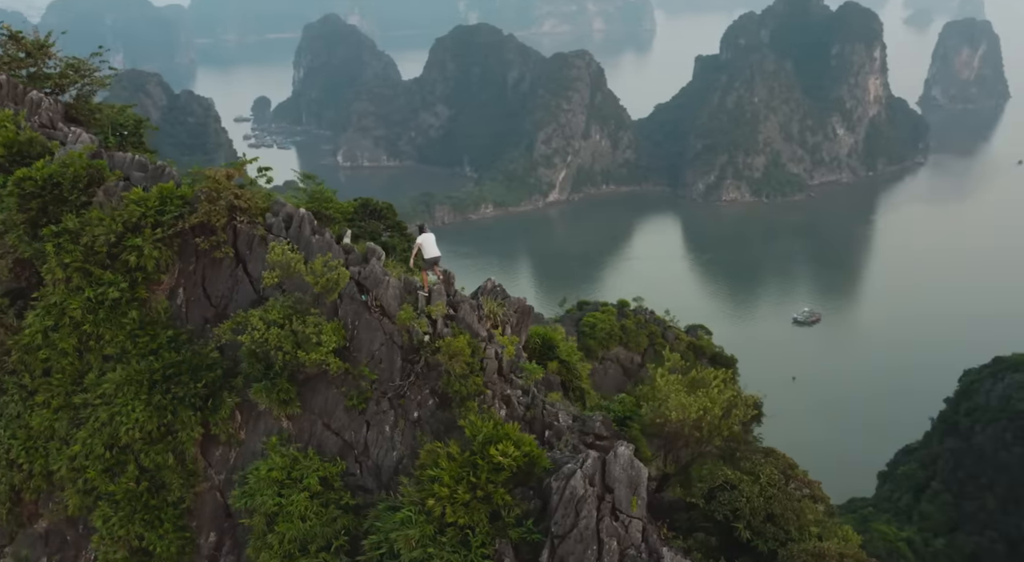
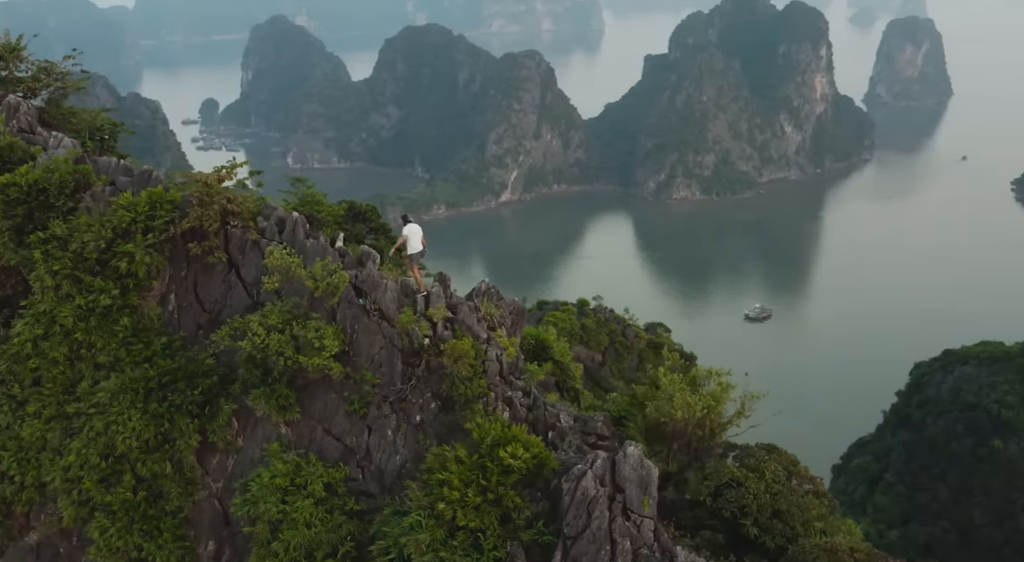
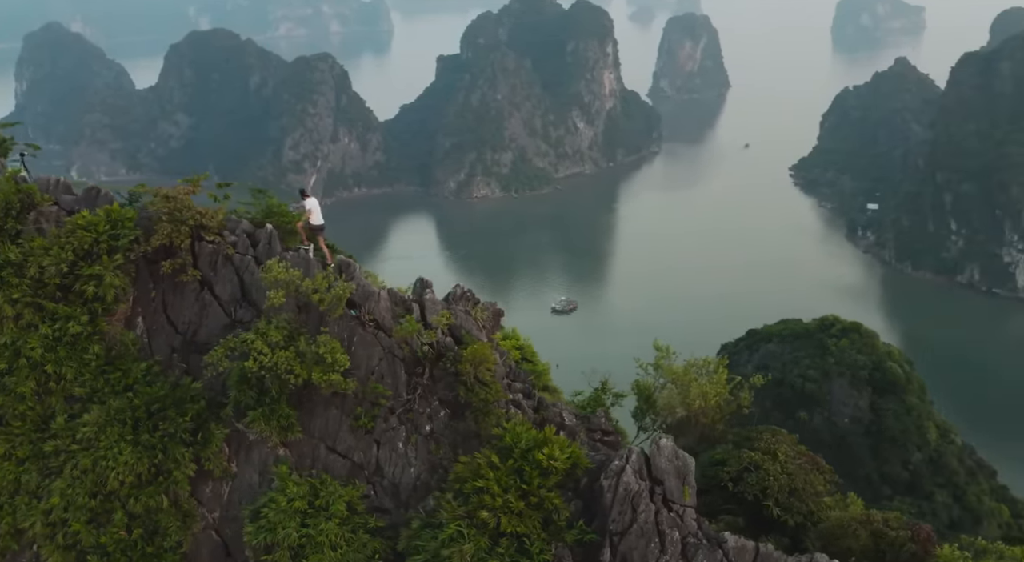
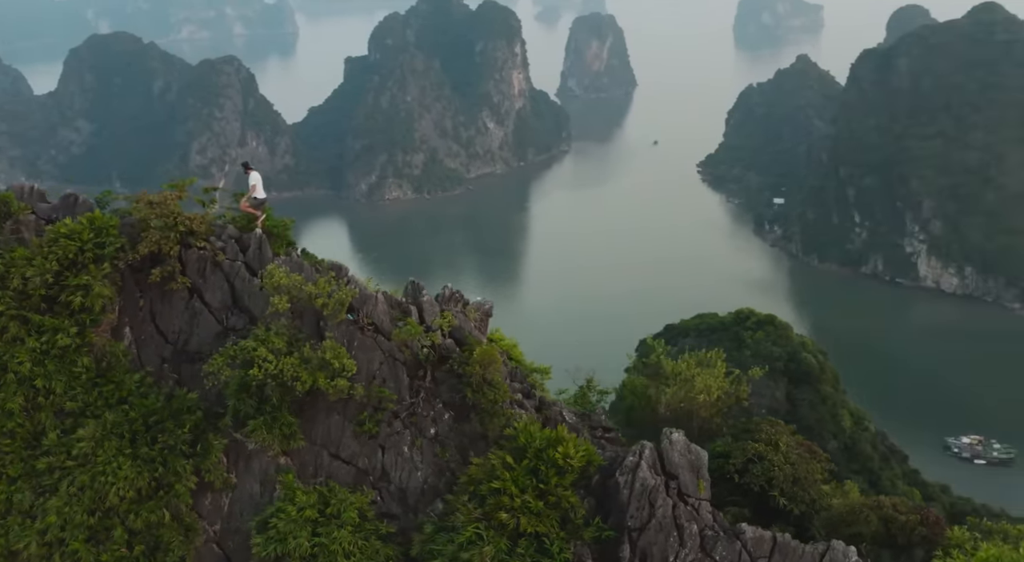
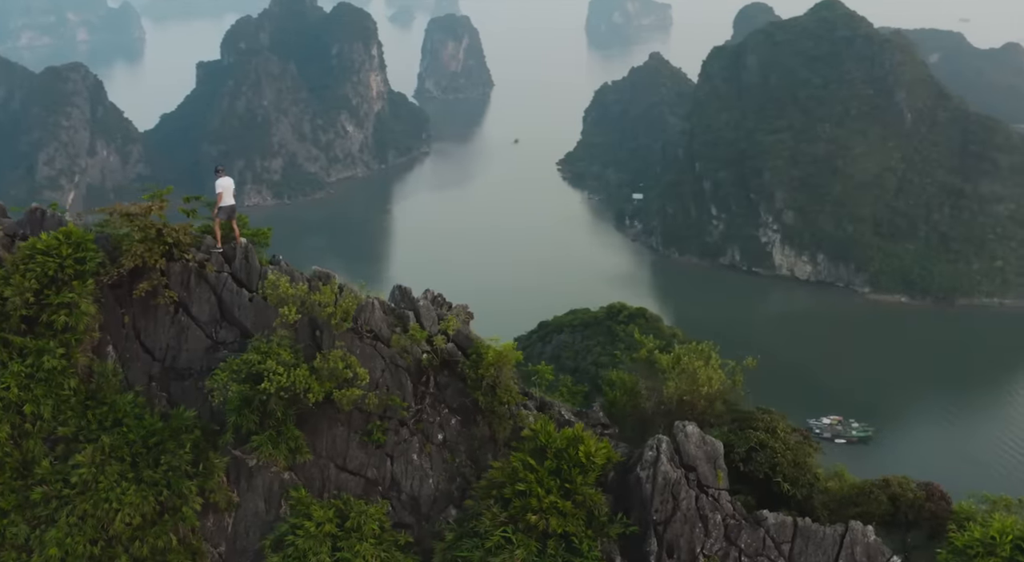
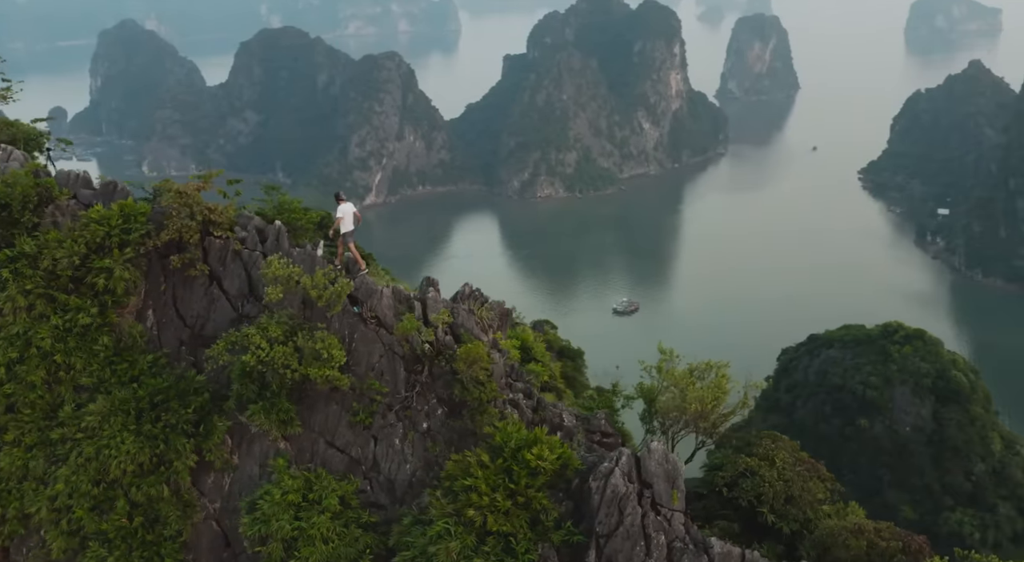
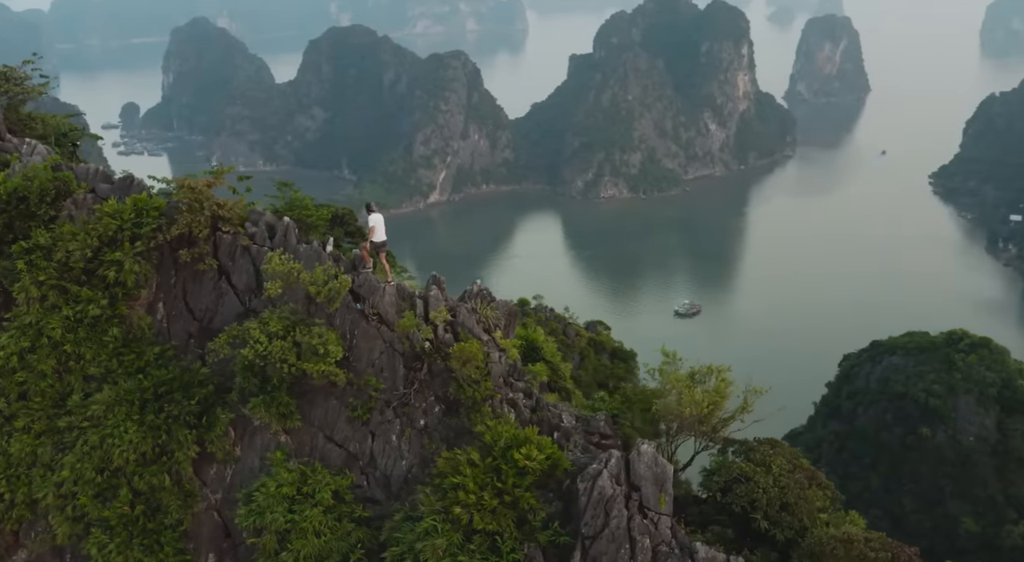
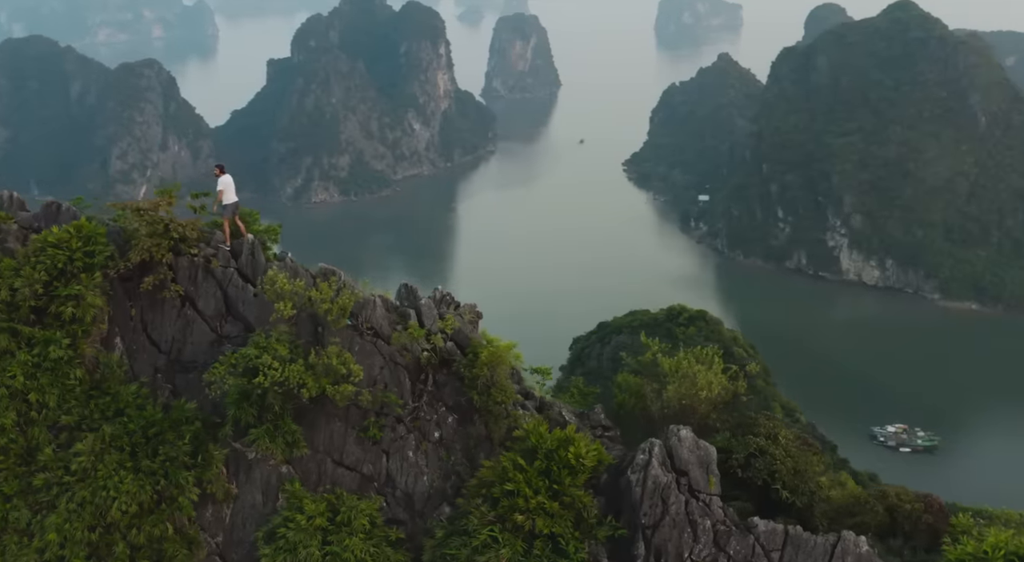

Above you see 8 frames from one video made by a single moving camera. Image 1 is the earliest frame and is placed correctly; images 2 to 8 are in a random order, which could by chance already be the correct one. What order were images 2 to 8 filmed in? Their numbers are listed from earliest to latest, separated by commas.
2, 7, 6, 3, 4, 8, 5
